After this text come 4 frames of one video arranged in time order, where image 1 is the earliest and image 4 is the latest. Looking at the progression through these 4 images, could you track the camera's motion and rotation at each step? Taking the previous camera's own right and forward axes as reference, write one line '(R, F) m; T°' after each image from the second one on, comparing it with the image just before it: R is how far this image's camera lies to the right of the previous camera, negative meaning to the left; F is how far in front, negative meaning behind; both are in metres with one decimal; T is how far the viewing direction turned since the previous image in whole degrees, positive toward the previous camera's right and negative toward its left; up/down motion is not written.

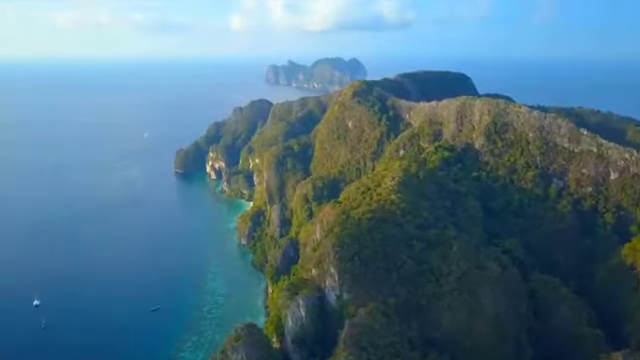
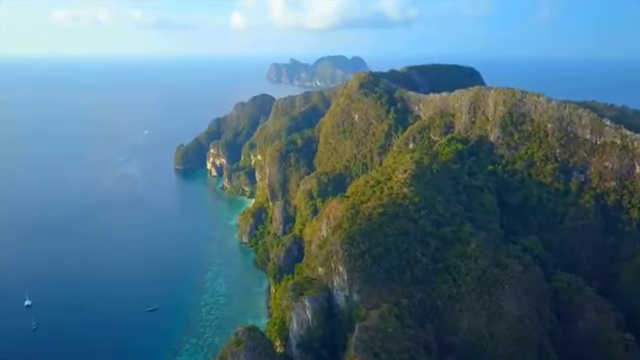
(-0.5, +3.6) m; 0°
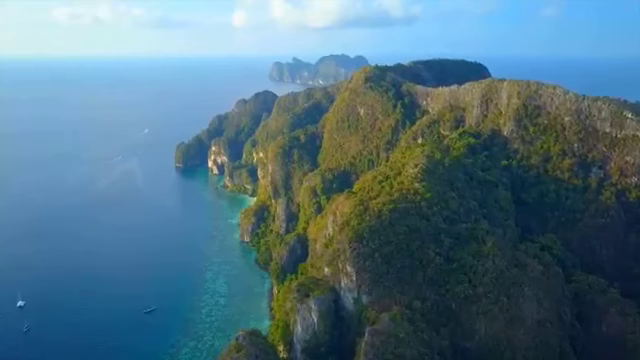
(-0.3, +2.8) m; 0°
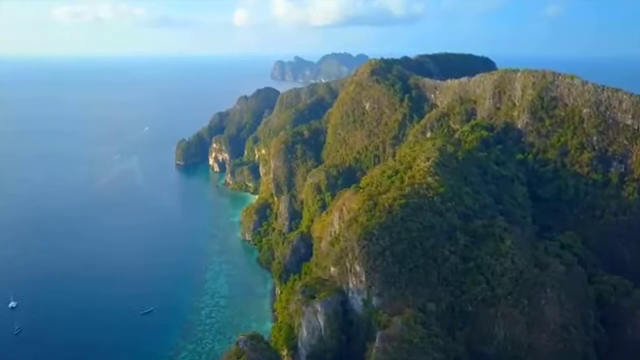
(-0.3, +2.8) m; 0°
